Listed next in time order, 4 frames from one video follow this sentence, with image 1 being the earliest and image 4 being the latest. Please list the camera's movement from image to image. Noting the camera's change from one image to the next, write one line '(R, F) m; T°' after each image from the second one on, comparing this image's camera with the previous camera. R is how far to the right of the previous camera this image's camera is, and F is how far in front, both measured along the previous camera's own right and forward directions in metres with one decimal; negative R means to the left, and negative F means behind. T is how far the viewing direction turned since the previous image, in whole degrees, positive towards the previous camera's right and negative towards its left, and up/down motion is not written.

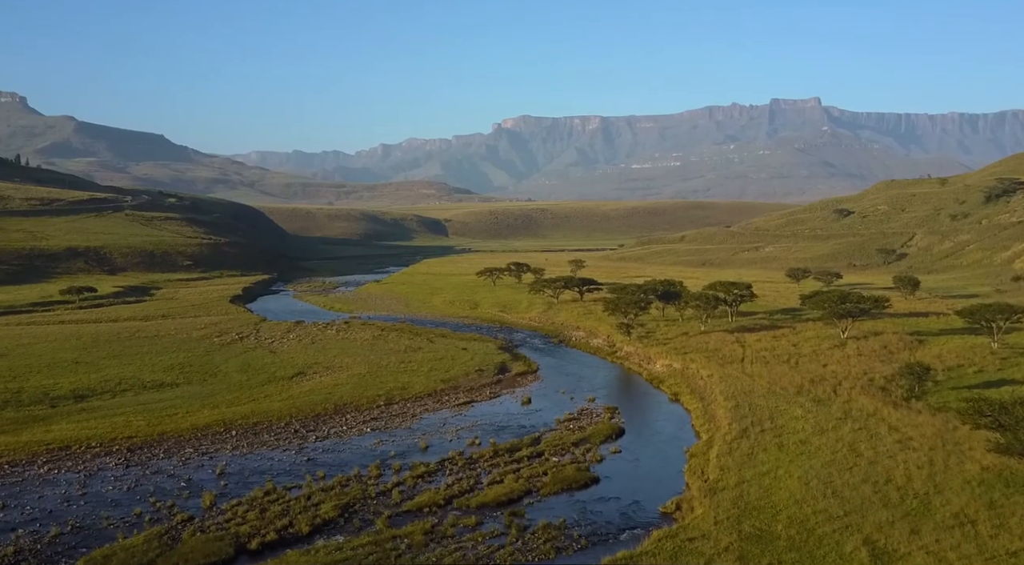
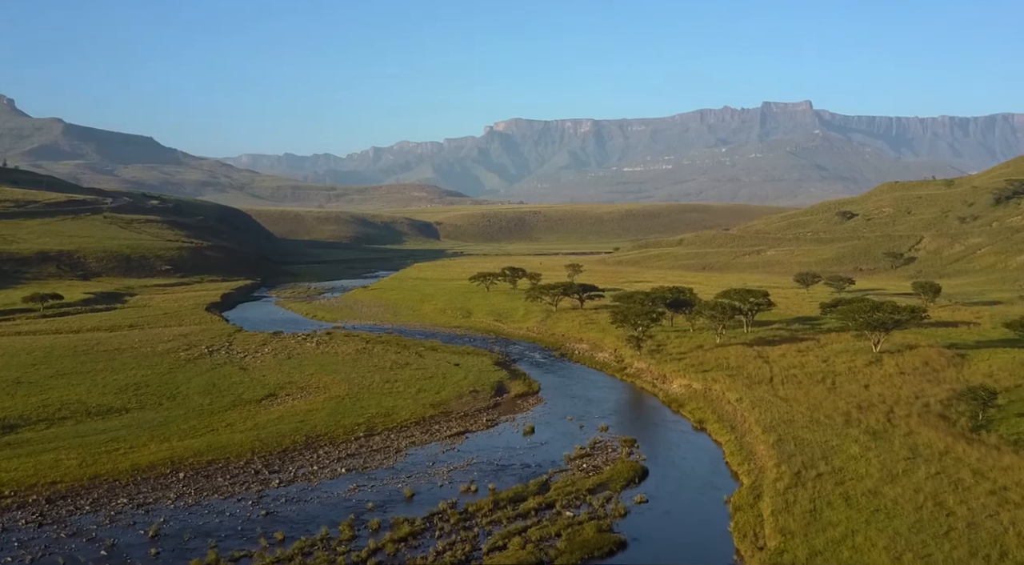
(-0.4, +6.7) m; +1°
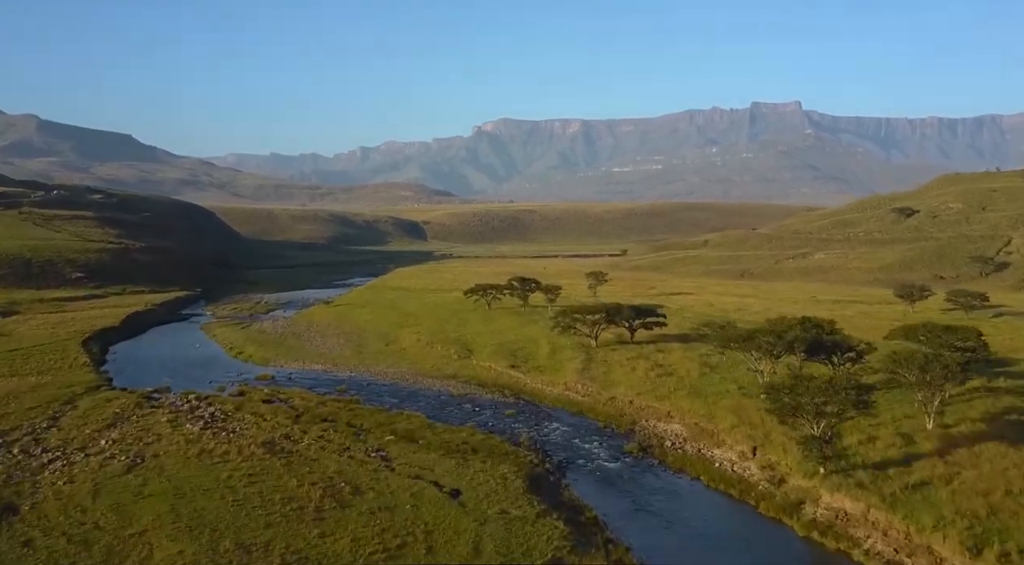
(-2.3, +31.3) m; +1°
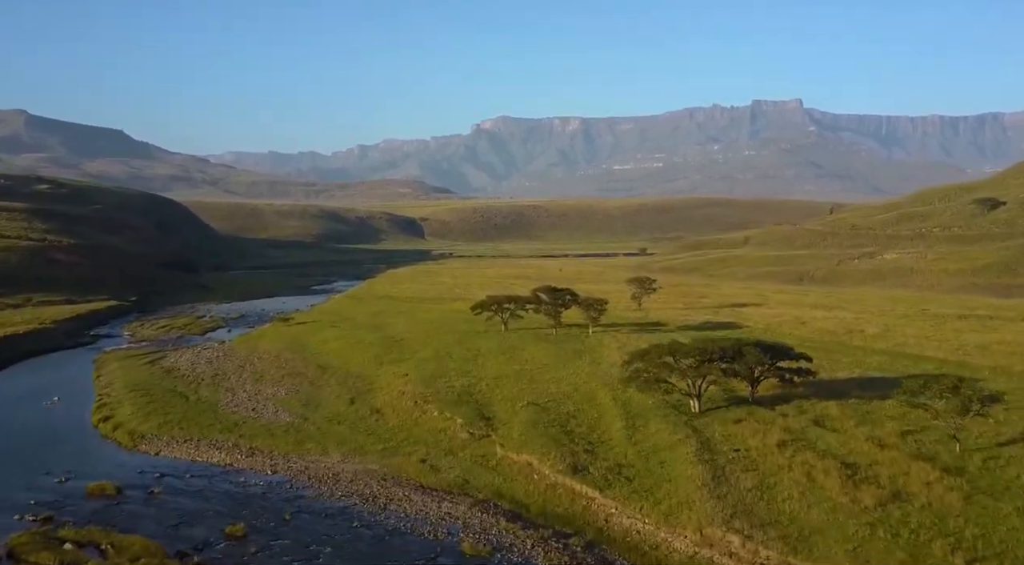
(-2.1, +26.8) m; 0°
